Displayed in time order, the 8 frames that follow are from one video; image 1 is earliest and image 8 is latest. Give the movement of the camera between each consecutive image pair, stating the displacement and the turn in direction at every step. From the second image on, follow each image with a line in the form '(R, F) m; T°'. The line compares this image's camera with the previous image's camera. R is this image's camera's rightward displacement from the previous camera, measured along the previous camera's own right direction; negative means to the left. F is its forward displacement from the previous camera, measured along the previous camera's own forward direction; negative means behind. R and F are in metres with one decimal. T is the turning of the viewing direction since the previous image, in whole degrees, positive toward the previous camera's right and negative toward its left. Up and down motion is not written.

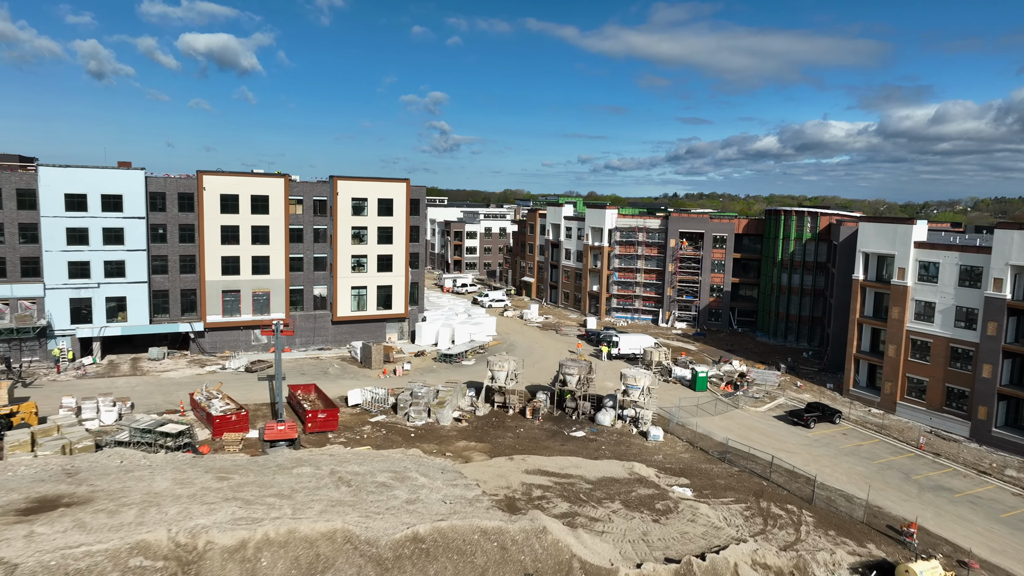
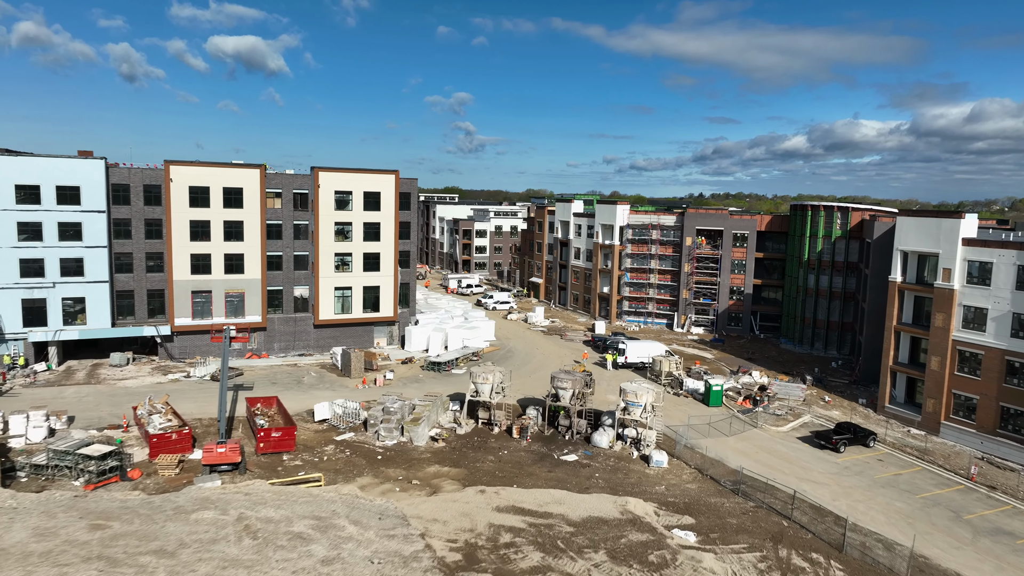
(+2.0, +4.9) m; -2°
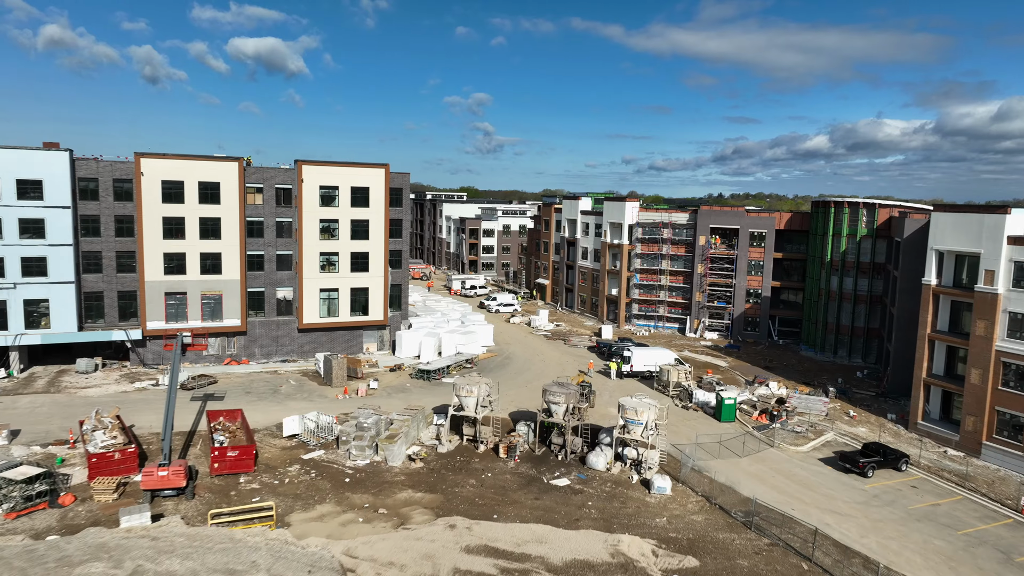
(+1.4, +3.7) m; -1°
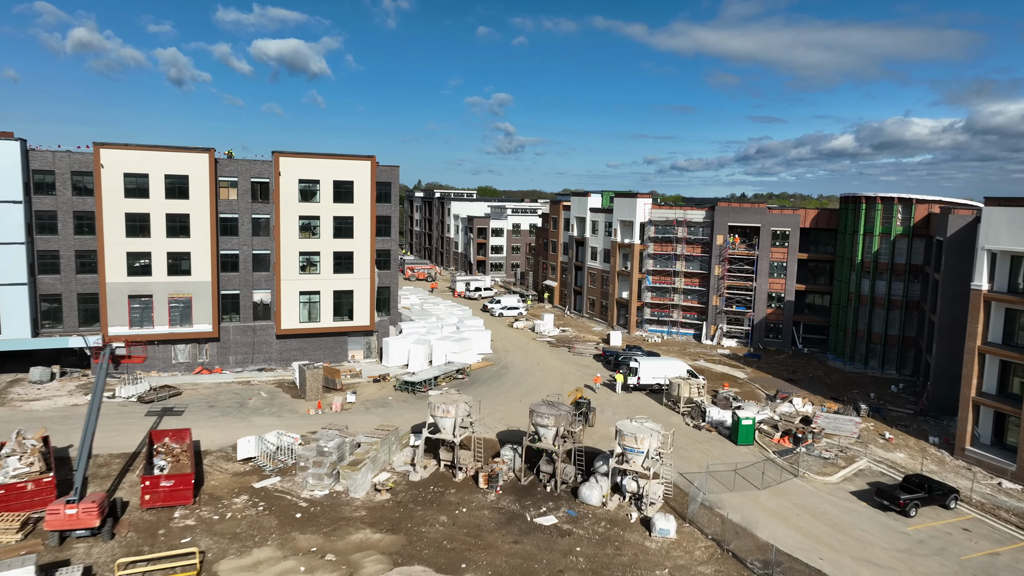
(+1.5, +4.3) m; -2°
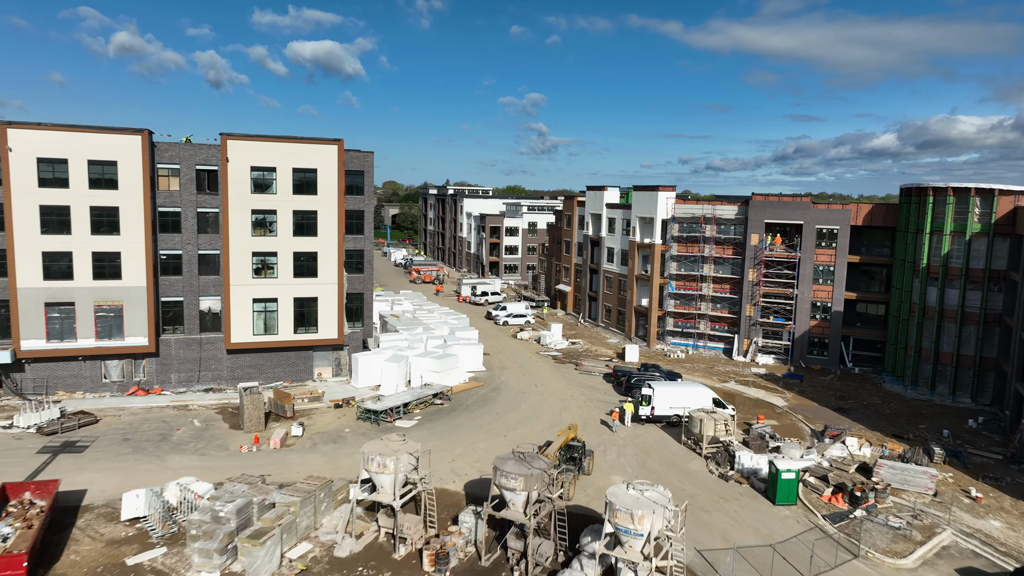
(+2.2, +7.4) m; -3°
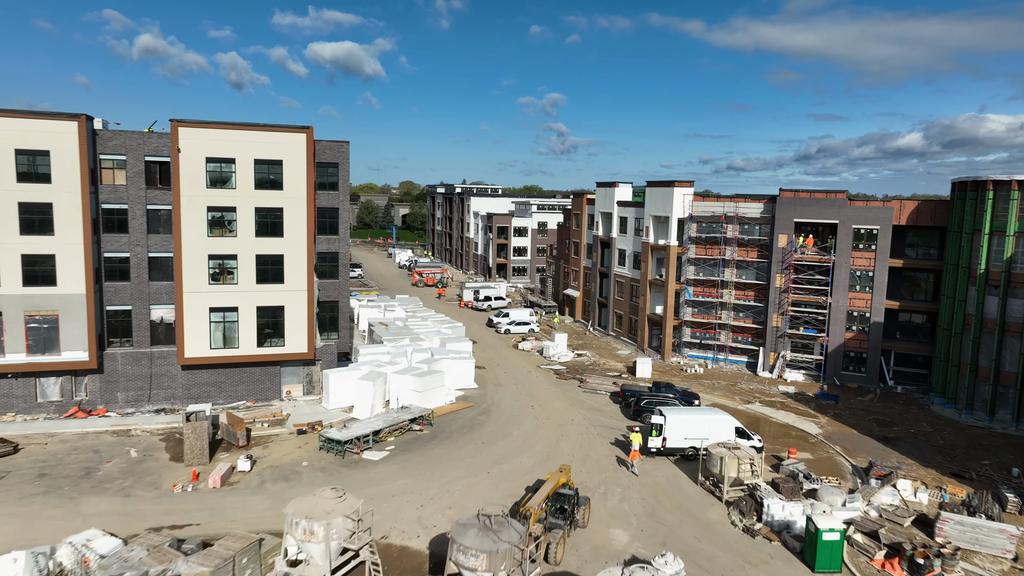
(+1.3, +5.0) m; -2°
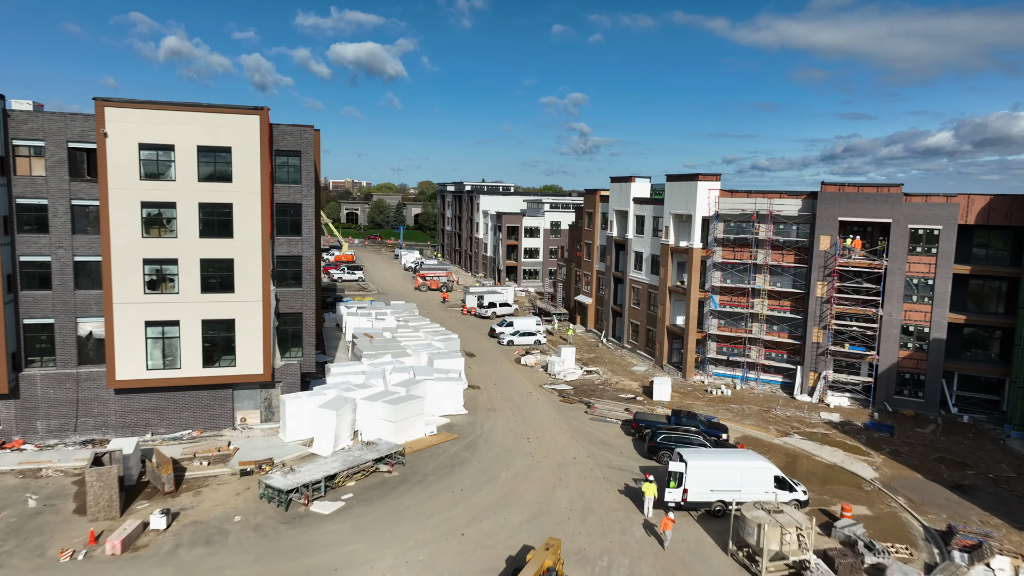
(+1.2, +5.7) m; -2°
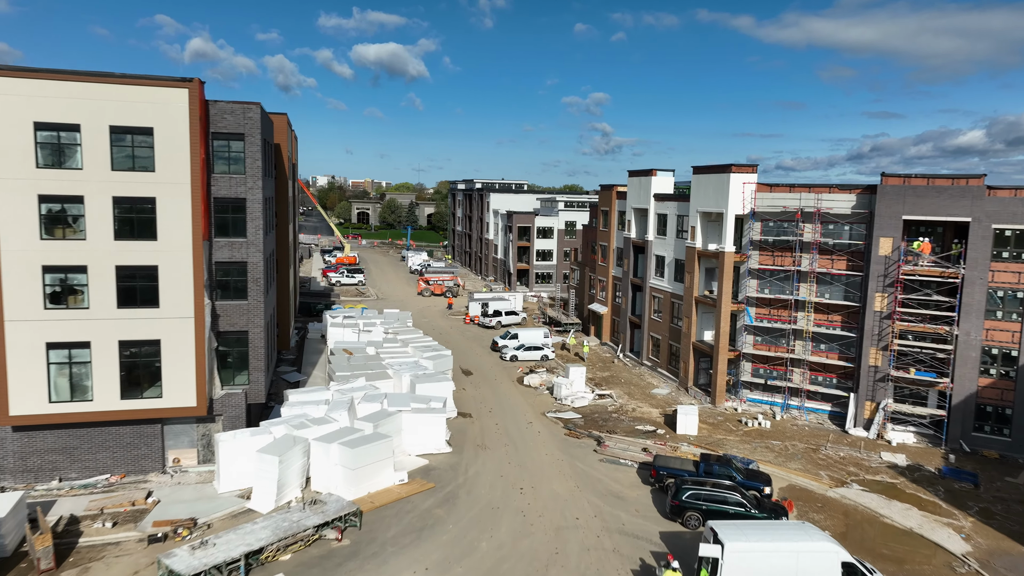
(+1.1, +5.9) m; -2°
